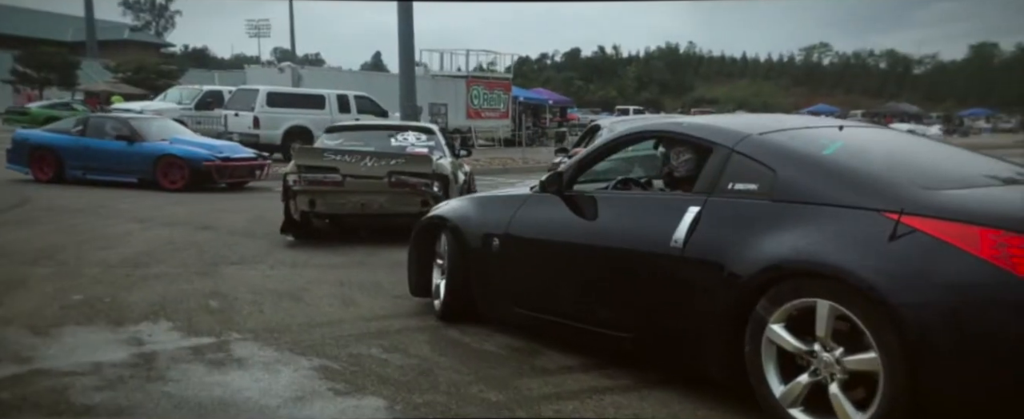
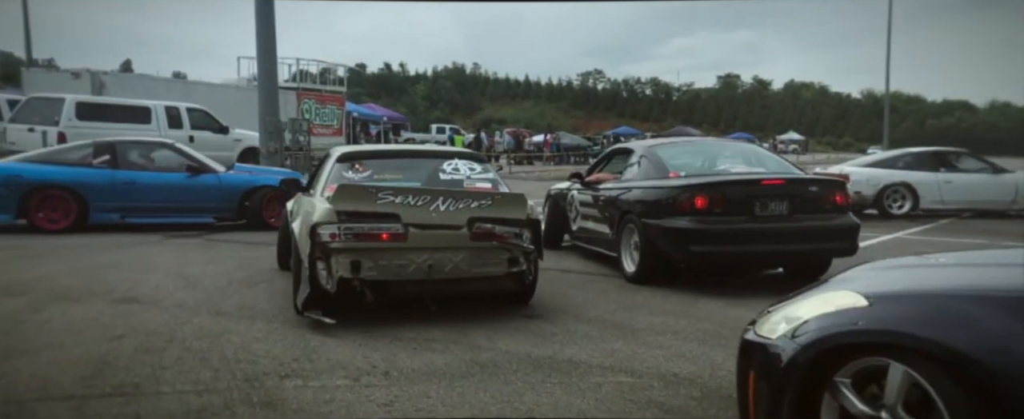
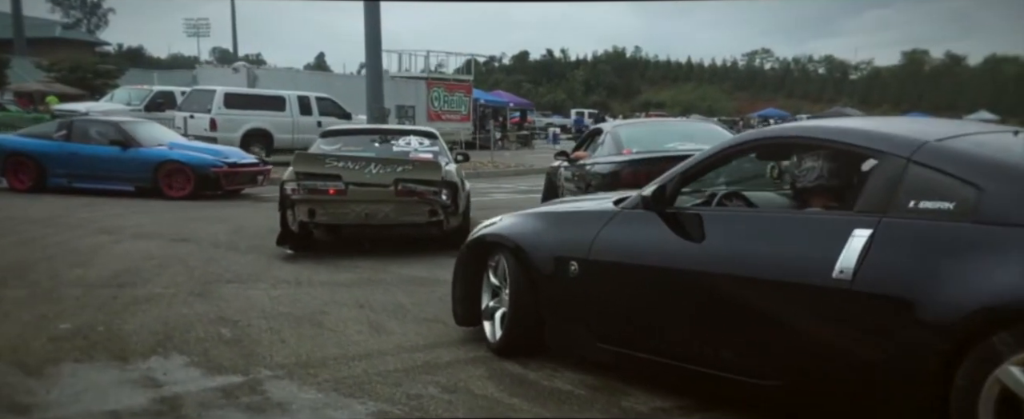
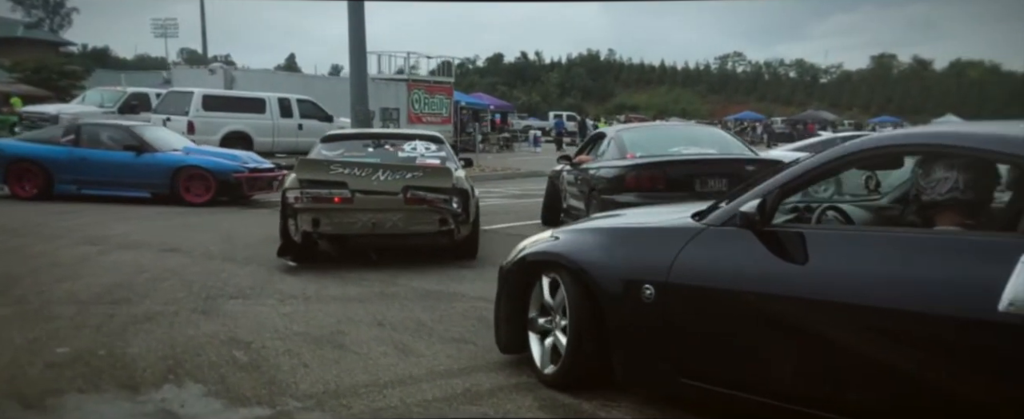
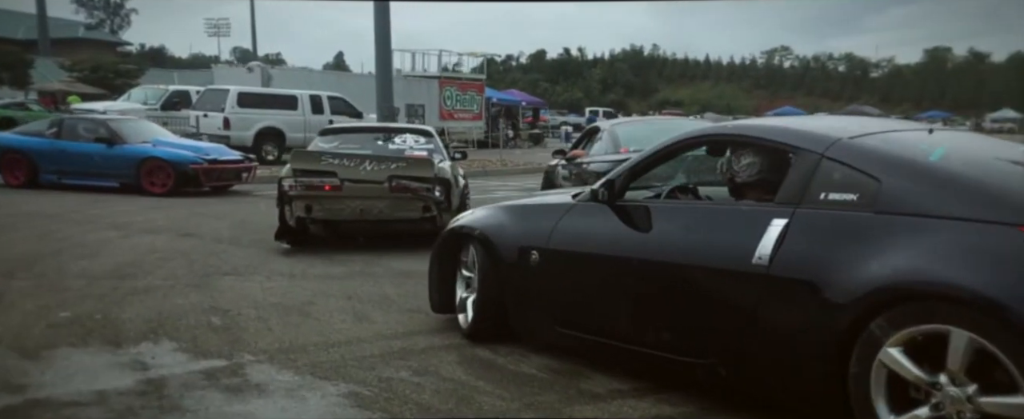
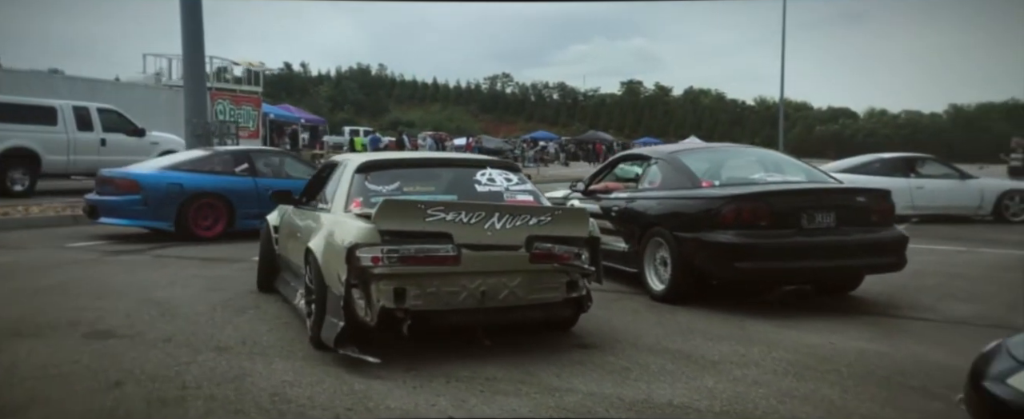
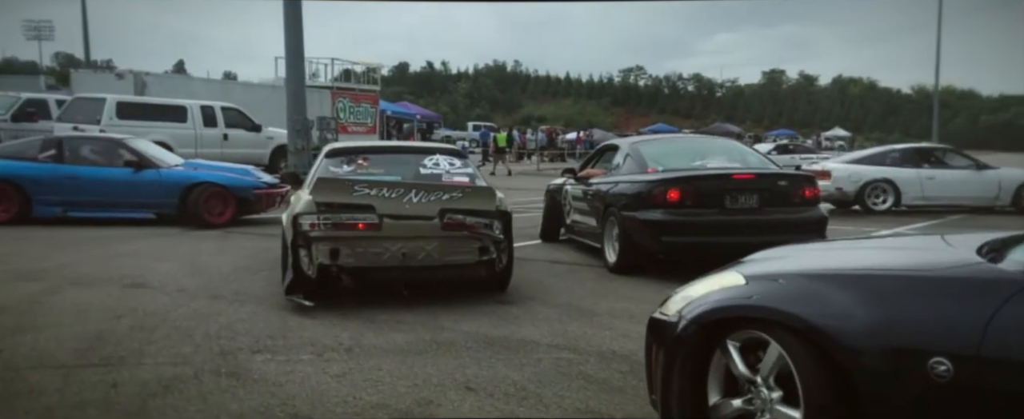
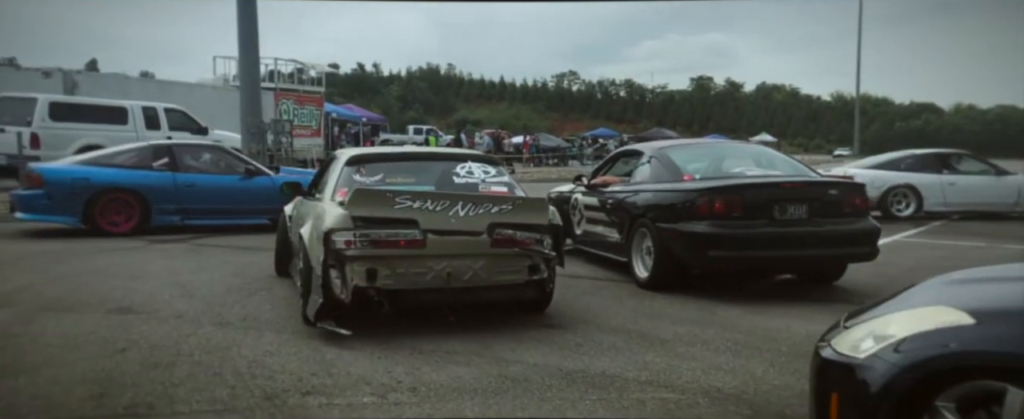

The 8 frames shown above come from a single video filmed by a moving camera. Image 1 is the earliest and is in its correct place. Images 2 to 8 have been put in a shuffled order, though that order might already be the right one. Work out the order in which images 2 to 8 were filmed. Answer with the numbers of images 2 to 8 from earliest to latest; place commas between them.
5, 3, 4, 7, 2, 8, 6
